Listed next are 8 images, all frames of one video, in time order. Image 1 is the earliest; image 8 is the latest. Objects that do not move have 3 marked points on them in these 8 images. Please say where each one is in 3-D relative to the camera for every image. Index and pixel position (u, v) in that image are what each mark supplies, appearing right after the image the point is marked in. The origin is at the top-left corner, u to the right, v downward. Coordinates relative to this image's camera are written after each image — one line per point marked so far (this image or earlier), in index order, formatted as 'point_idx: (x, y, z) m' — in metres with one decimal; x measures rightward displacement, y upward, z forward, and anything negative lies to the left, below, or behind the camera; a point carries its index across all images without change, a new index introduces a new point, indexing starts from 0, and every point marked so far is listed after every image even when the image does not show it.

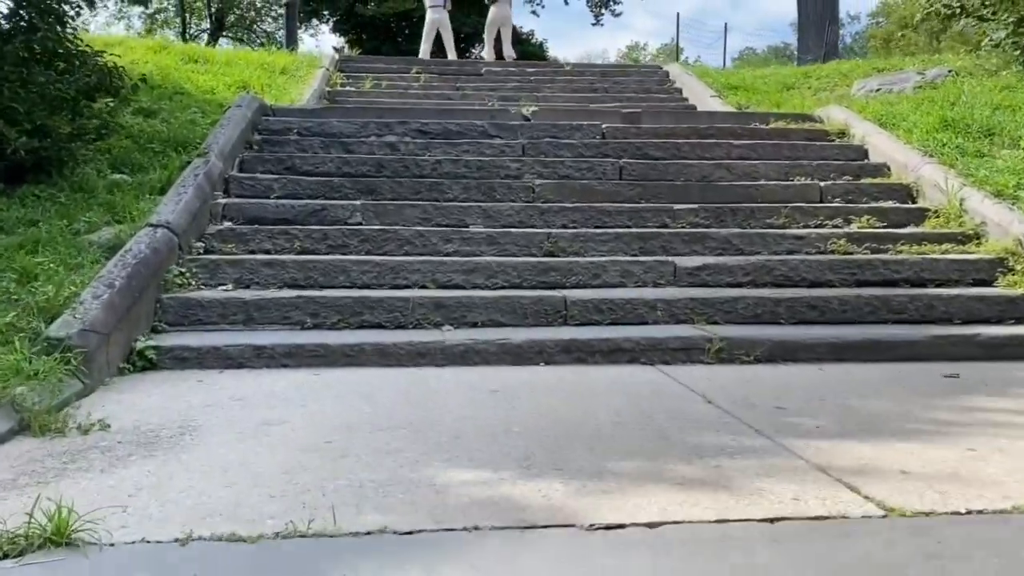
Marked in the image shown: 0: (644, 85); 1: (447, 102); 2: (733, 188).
0: (+1.9, +2.9, +12.0) m
1: (-0.8, +2.4, +10.8) m
2: (+1.6, +0.7, +5.9) m
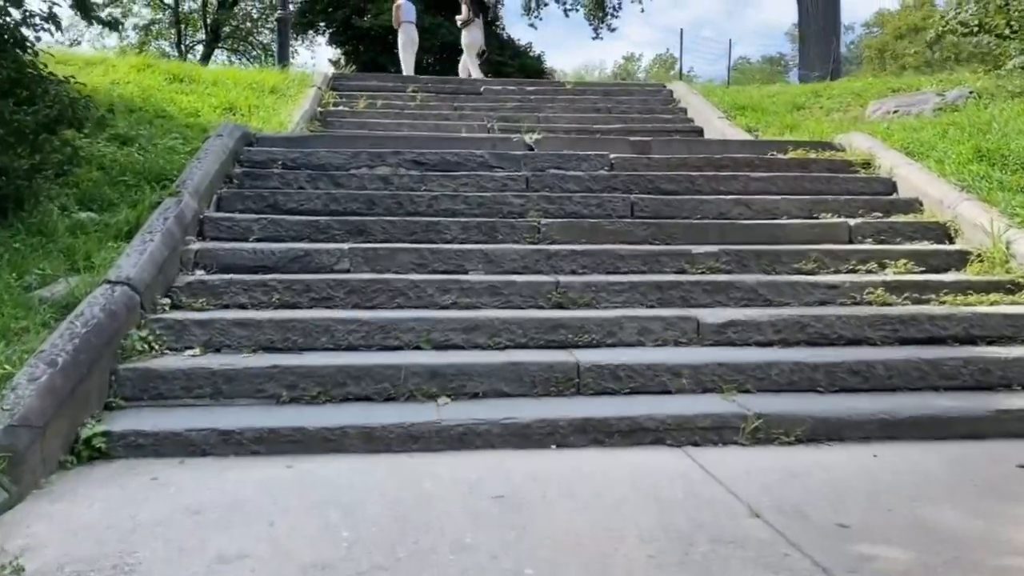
0: (+1.9, +2.5, +11.5) m
1: (-0.8, +2.0, +10.3) m
2: (+1.6, +0.4, +5.4) m
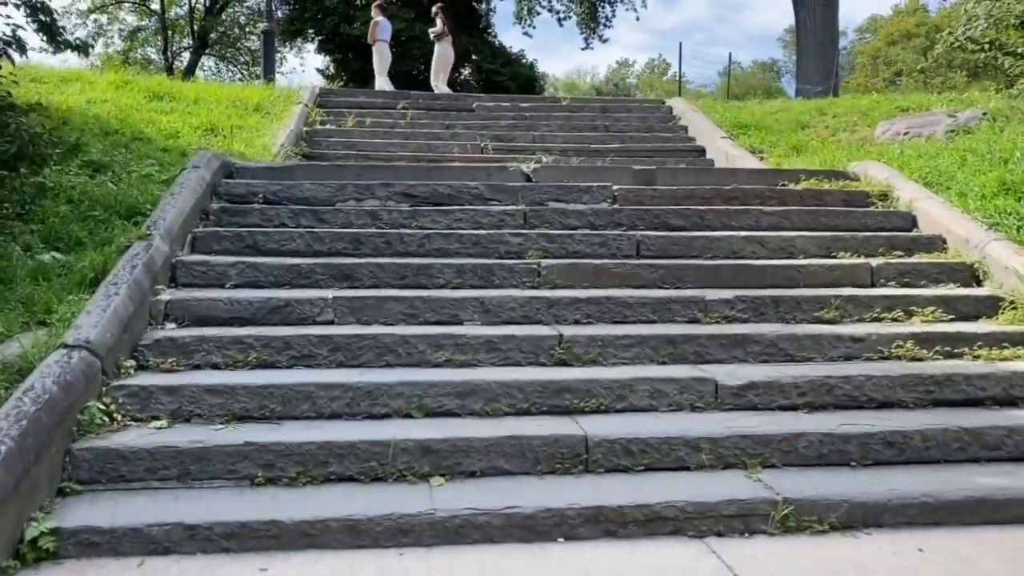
0: (+1.8, +2.2, +11.2) m
1: (-0.9, +1.7, +10.0) m
2: (+1.6, +0.1, +5.1) m
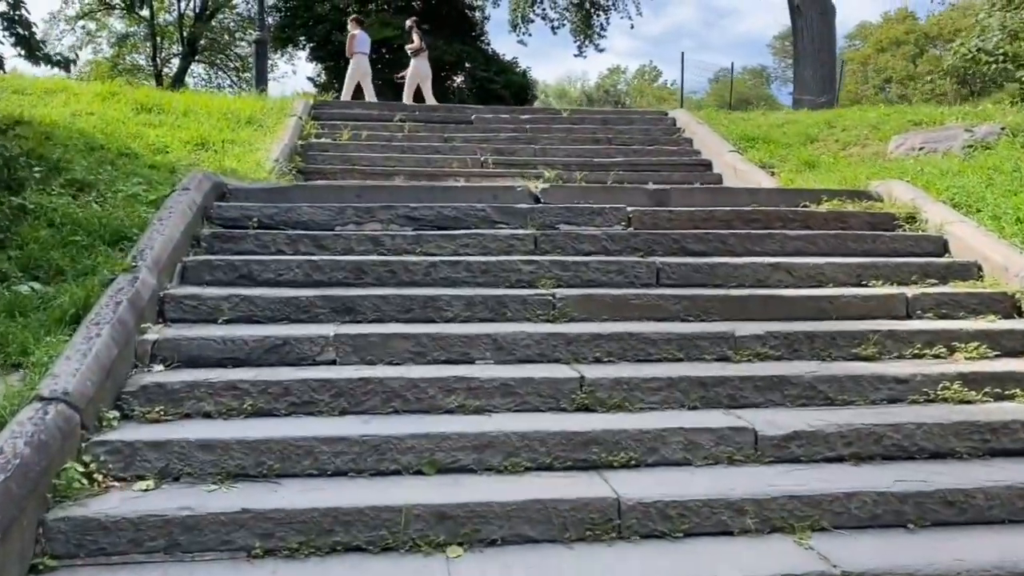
0: (+1.8, +2.0, +10.9) m
1: (-0.9, +1.5, +9.6) m
2: (+1.6, -0.1, +4.8) m
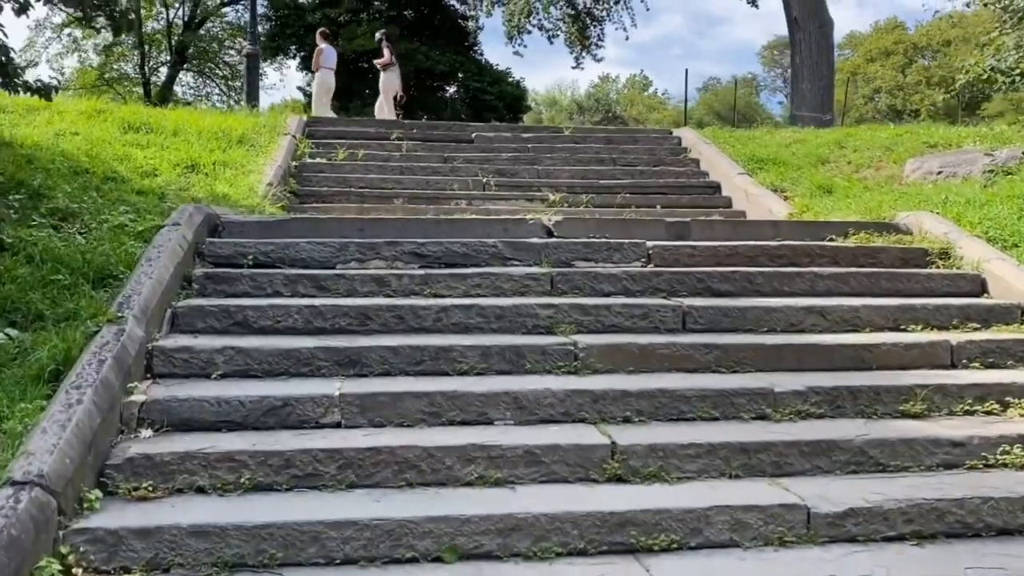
0: (+1.8, +1.7, +10.6) m
1: (-0.8, +1.2, +9.3) m
2: (+1.7, -0.3, +4.4) m
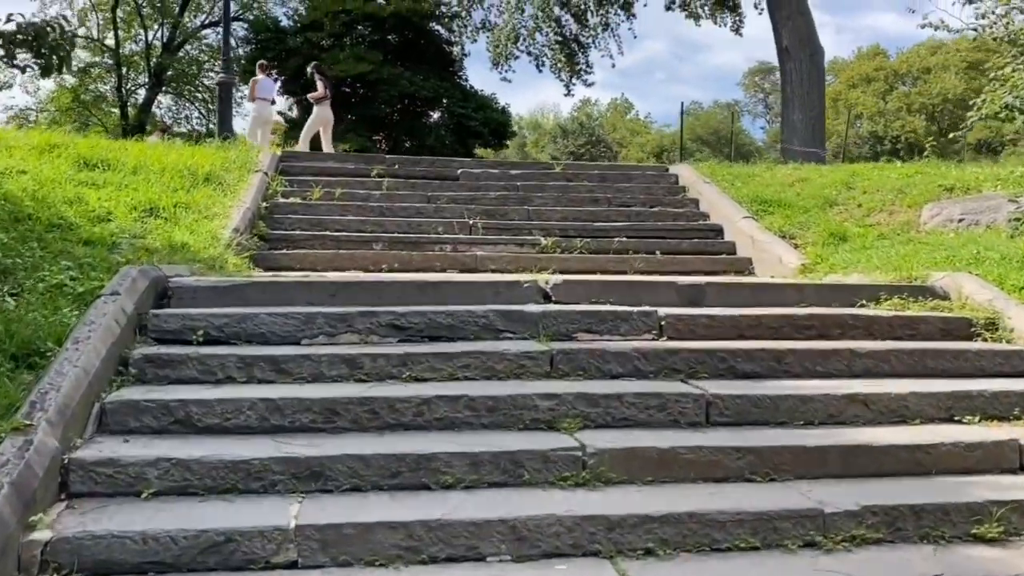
0: (+1.7, +1.1, +10.0) m
1: (-1.0, +0.7, +8.6) m
2: (+1.7, -0.7, +3.8) m
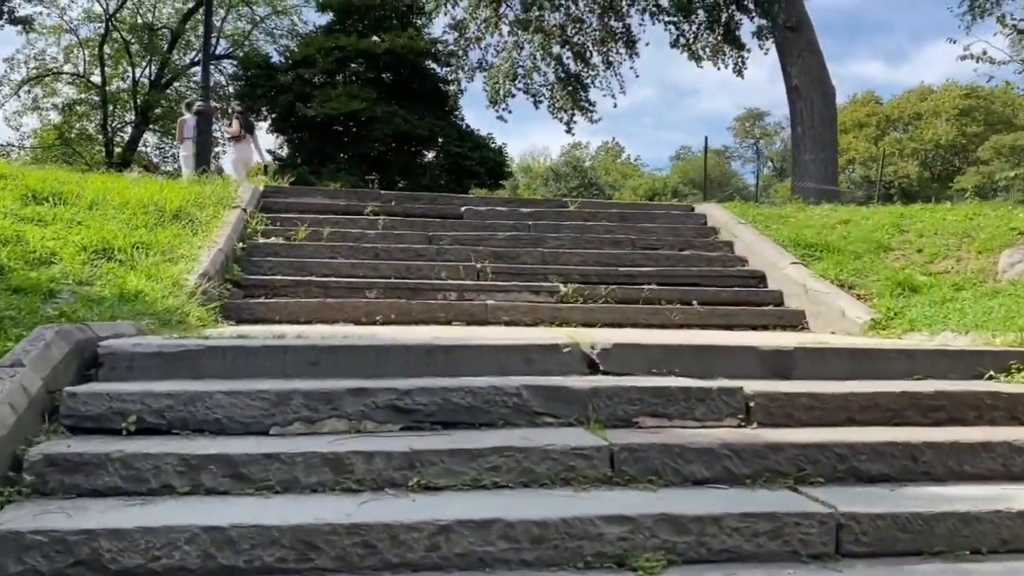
0: (+1.8, +0.6, +8.9) m
1: (-0.8, +0.2, +7.5) m
2: (+1.9, -1.0, +2.6) m
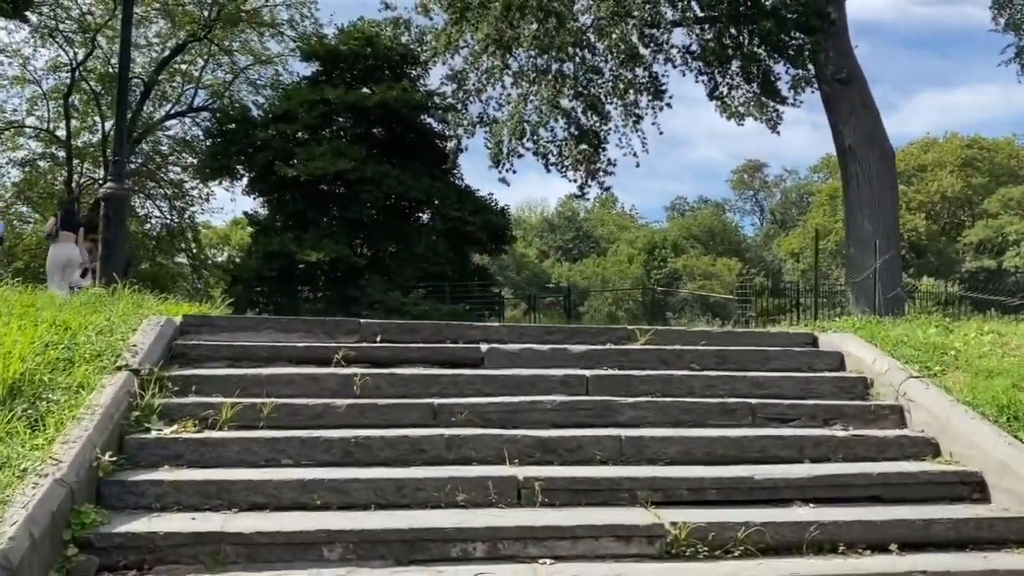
0: (+2.1, -0.7, +5.9) m
1: (-0.5, -1.0, +4.4) m
2: (+2.3, -1.9, -0.5) m
